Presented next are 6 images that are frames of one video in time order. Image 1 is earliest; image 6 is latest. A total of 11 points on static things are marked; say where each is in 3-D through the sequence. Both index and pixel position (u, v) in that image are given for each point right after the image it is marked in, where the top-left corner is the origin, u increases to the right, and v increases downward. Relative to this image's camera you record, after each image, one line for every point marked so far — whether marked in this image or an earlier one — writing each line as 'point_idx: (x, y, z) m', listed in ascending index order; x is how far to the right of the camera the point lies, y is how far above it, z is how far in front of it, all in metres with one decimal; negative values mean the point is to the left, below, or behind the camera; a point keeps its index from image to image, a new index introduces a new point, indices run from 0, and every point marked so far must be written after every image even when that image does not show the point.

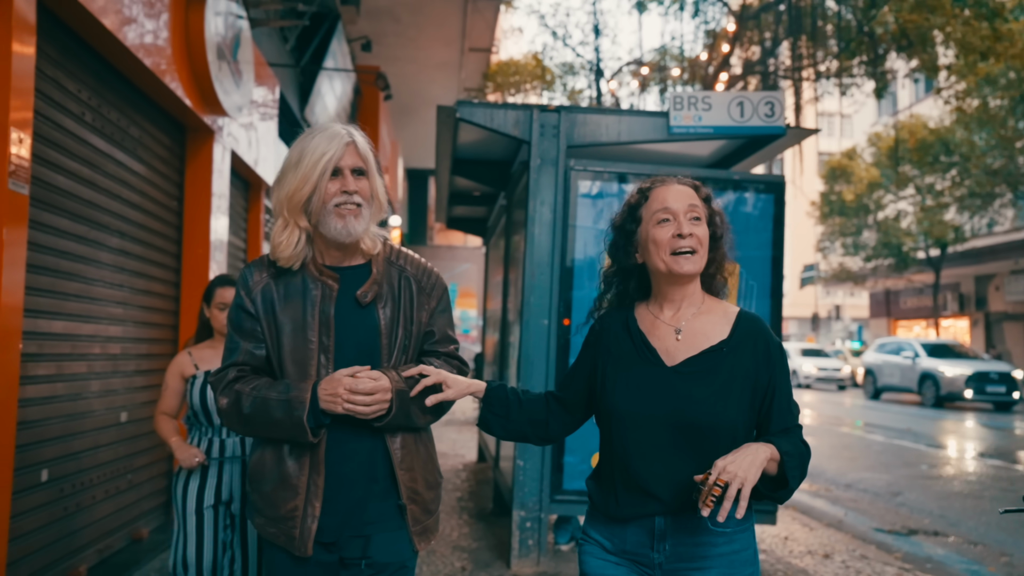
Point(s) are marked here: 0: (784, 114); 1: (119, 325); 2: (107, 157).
0: (+1.8, +1.1, +5.2) m
1: (-2.5, -0.2, +5.2) m
2: (-2.4, +0.8, +4.9) m
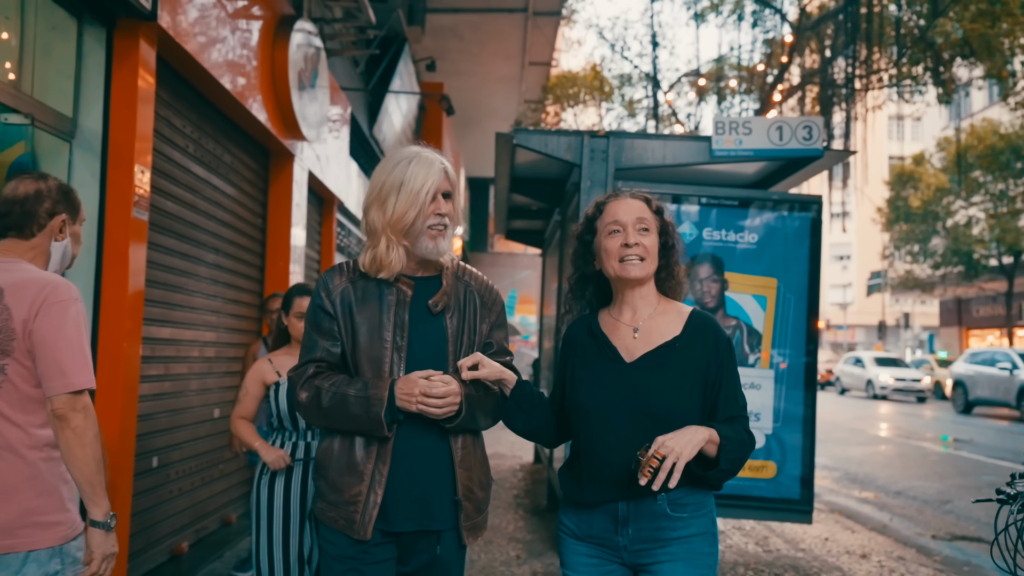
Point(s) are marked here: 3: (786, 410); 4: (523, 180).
0: (+2.1, +1.0, +5.5) m
1: (-2.1, -0.3, +5.8) m
2: (-2.1, +0.7, +5.6) m
3: (+1.9, -0.8, +5.5) m
4: (+0.1, +0.9, +7.0) m
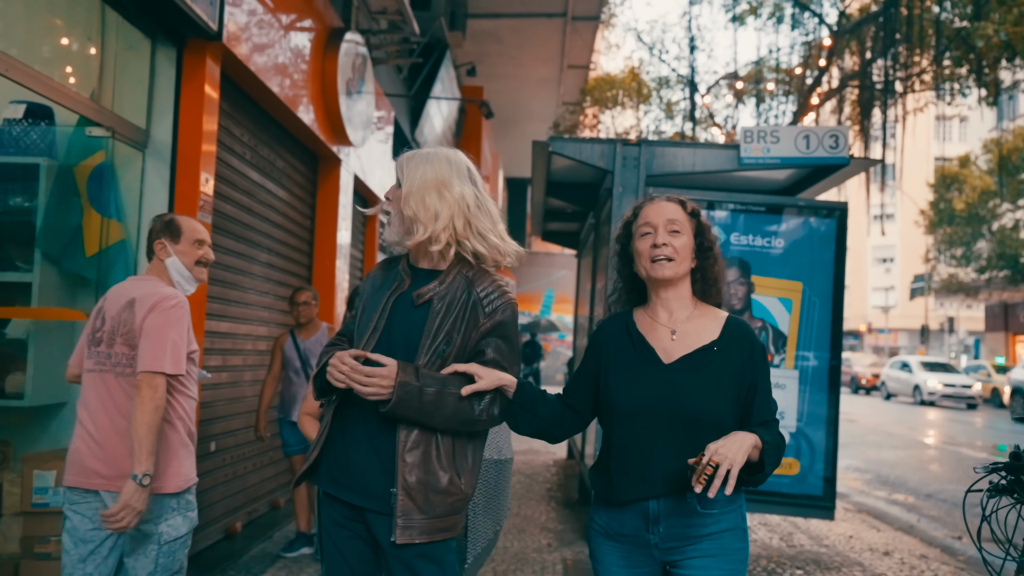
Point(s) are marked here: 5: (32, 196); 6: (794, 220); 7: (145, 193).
0: (+2.4, +1.0, +5.7) m
1: (-1.9, -0.3, +6.2) m
2: (-1.8, +0.7, +5.9) m
3: (+2.1, -0.9, +5.7) m
4: (+0.4, +0.9, +7.2) m
5: (-2.3, +0.4, +3.9) m
6: (+2.0, +0.5, +5.8) m
7: (-2.1, +0.5, +4.6) m
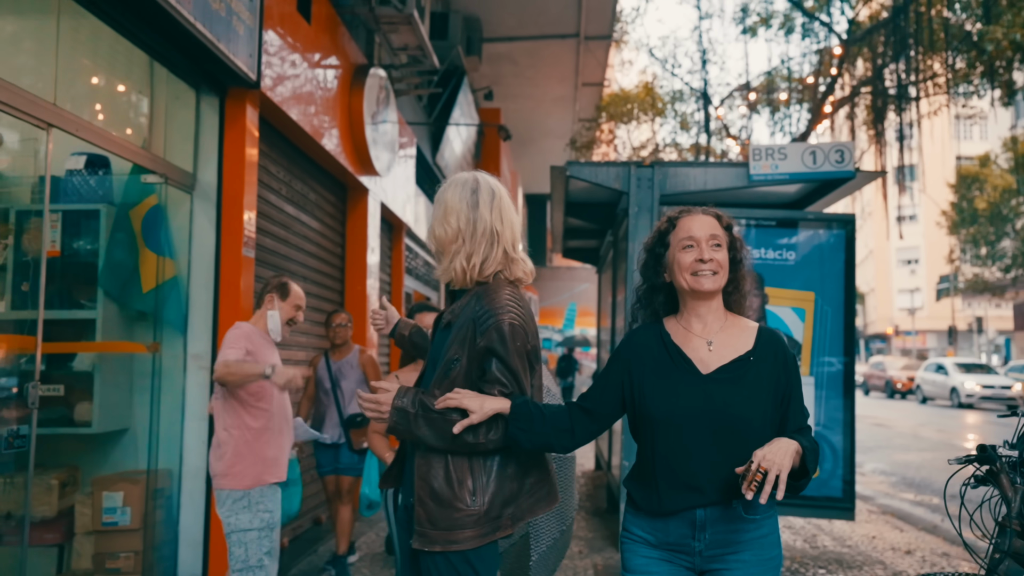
0: (+2.5, +0.9, +6.0) m
1: (-1.7, -0.5, +6.5) m
2: (-1.7, +0.5, +6.3) m
3: (+2.3, -0.9, +5.9) m
4: (+0.6, +0.8, +7.5) m
5: (-2.2, +0.3, +4.2) m
6: (+2.1, +0.4, +6.0) m
7: (-1.9, +0.3, +5.0) m
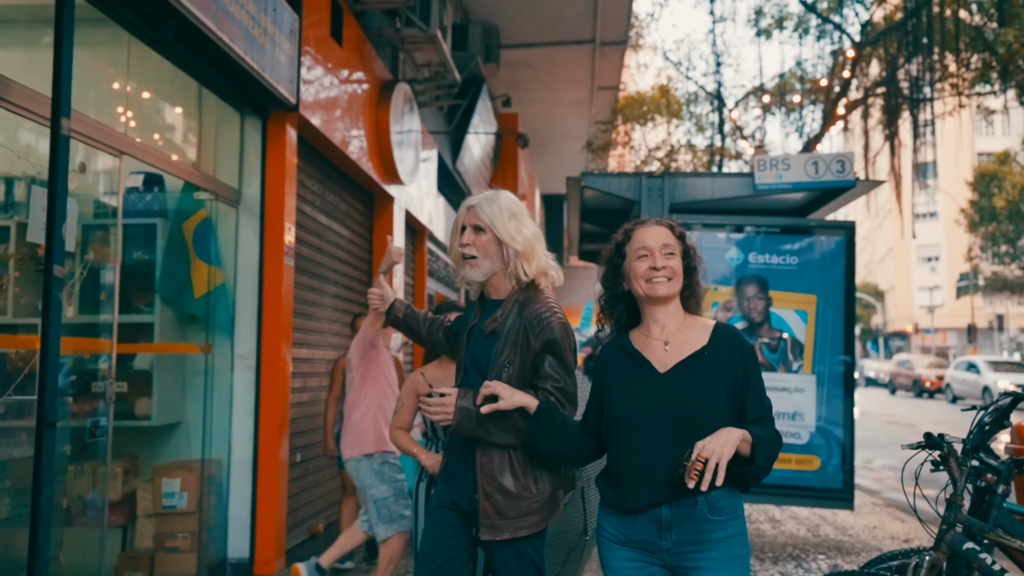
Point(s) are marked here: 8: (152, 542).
0: (+2.6, +0.9, +6.3) m
1: (-1.5, -0.5, +7.0) m
2: (-1.5, +0.5, +6.7) m
3: (+2.4, -0.9, +6.3) m
4: (+0.8, +0.7, +7.9) m
5: (-2.1, +0.2, +4.7) m
6: (+2.3, +0.4, +6.4) m
7: (-1.8, +0.3, +5.4) m
8: (-2.1, -1.5, +4.7) m
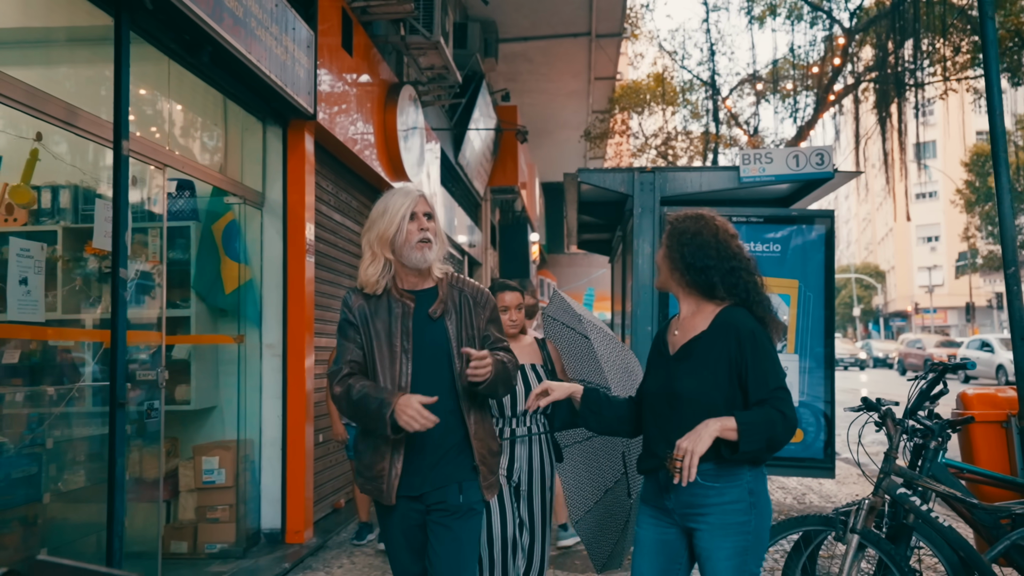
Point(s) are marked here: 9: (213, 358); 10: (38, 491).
0: (+2.7, +1.0, +6.8) m
1: (-1.5, -0.4, +7.4) m
2: (-1.5, +0.6, +7.2) m
3: (+2.5, -0.8, +6.8) m
4: (+0.8, +0.9, +8.4) m
5: (-2.1, +0.2, +5.2) m
6: (+2.3, +0.5, +6.8) m
7: (-1.8, +0.3, +5.9) m
8: (-2.0, -1.4, +5.2) m
9: (-2.0, -0.5, +5.4) m
10: (-2.2, -0.9, +3.7) m
